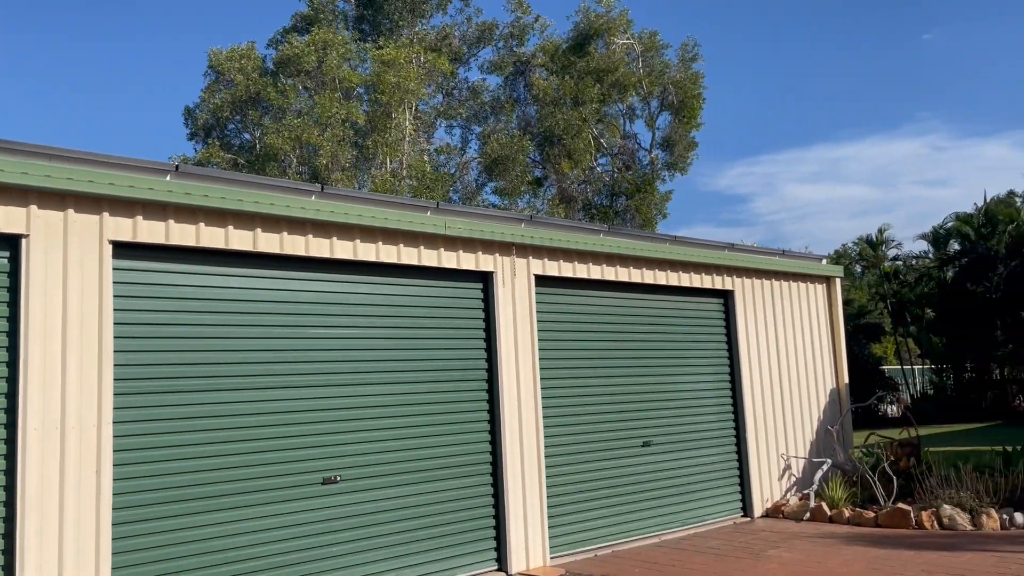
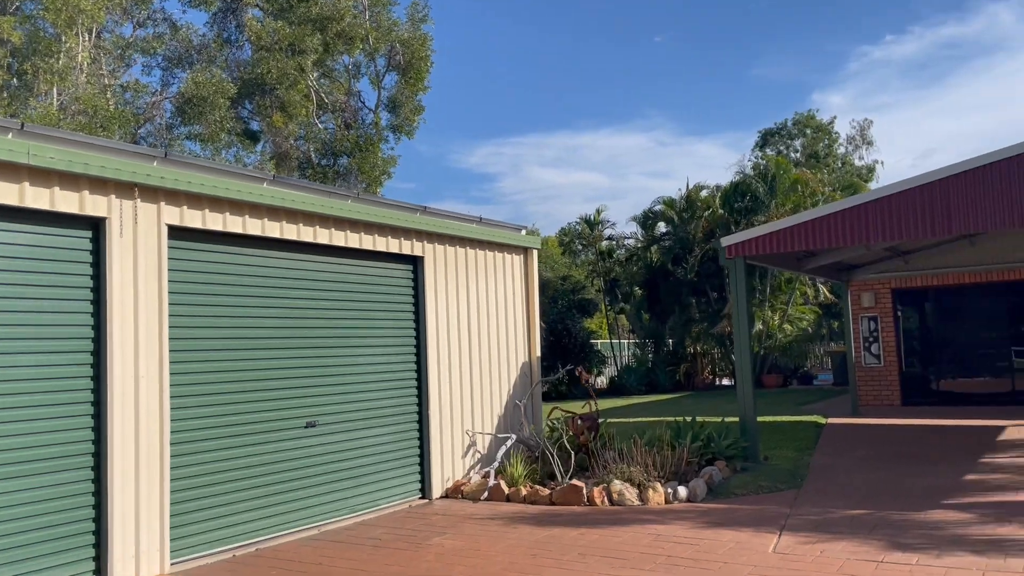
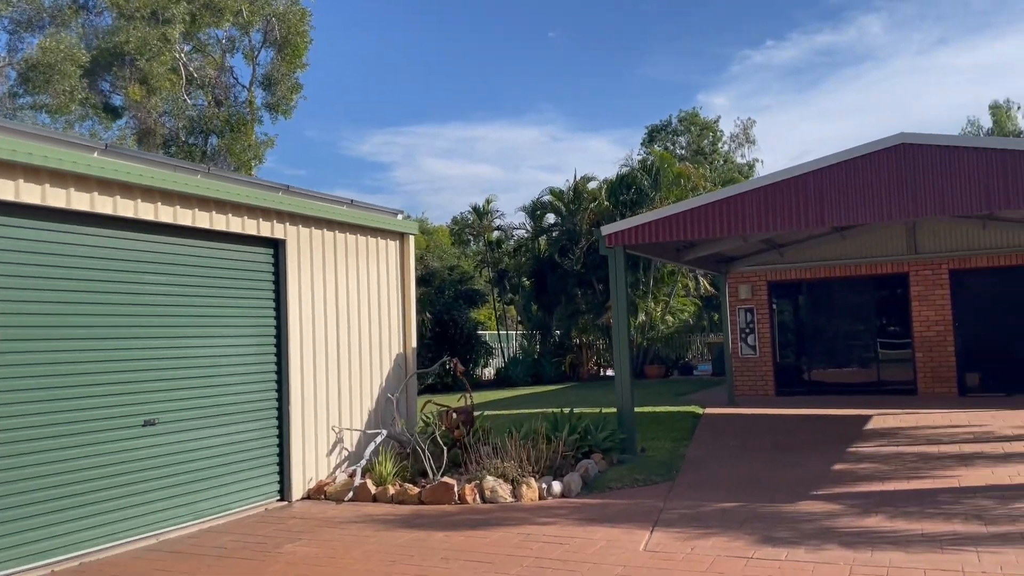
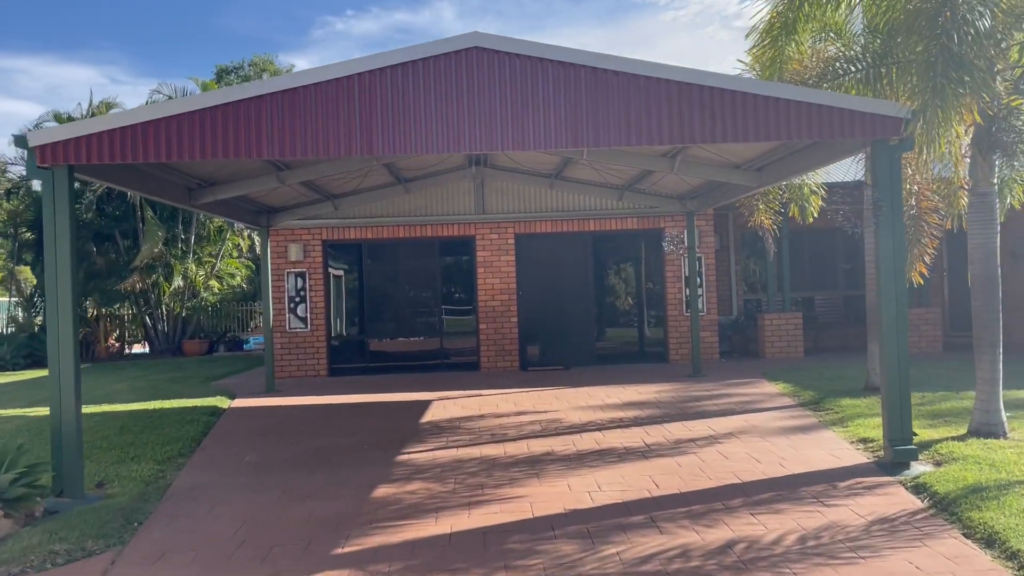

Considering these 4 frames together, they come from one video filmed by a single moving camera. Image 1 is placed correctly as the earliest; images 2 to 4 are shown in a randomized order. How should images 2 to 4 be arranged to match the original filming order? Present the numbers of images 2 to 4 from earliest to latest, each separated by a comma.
2, 3, 4
